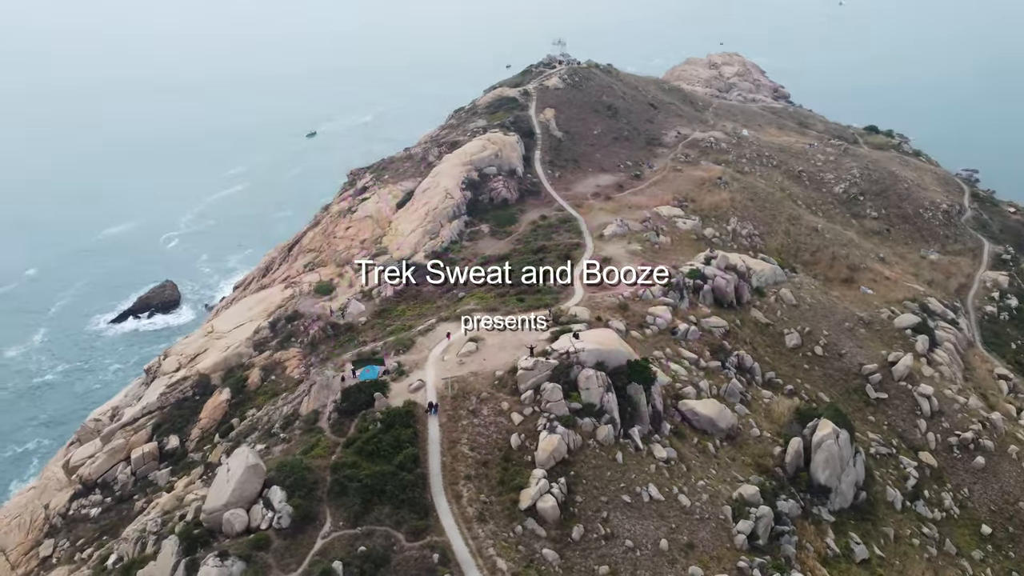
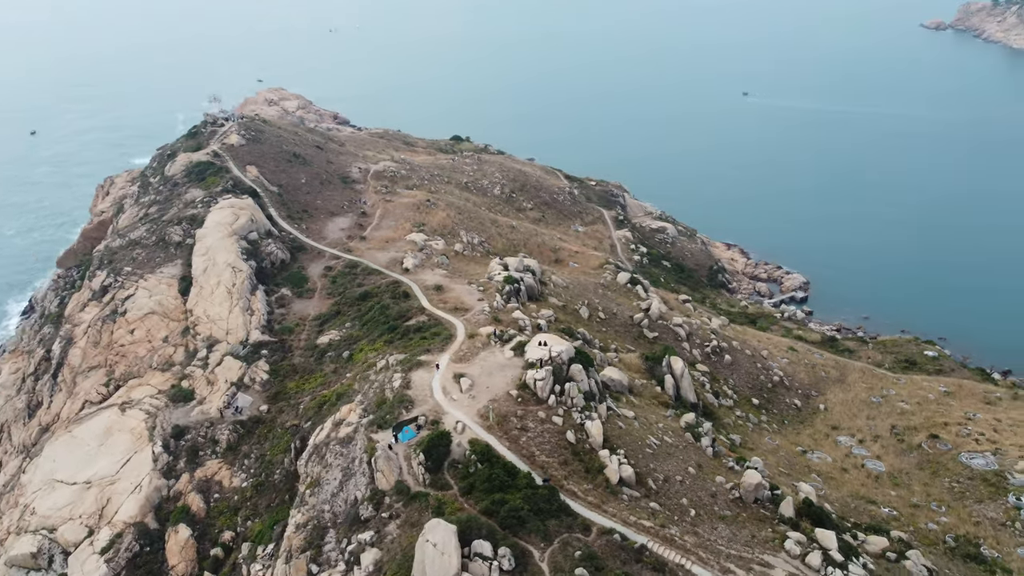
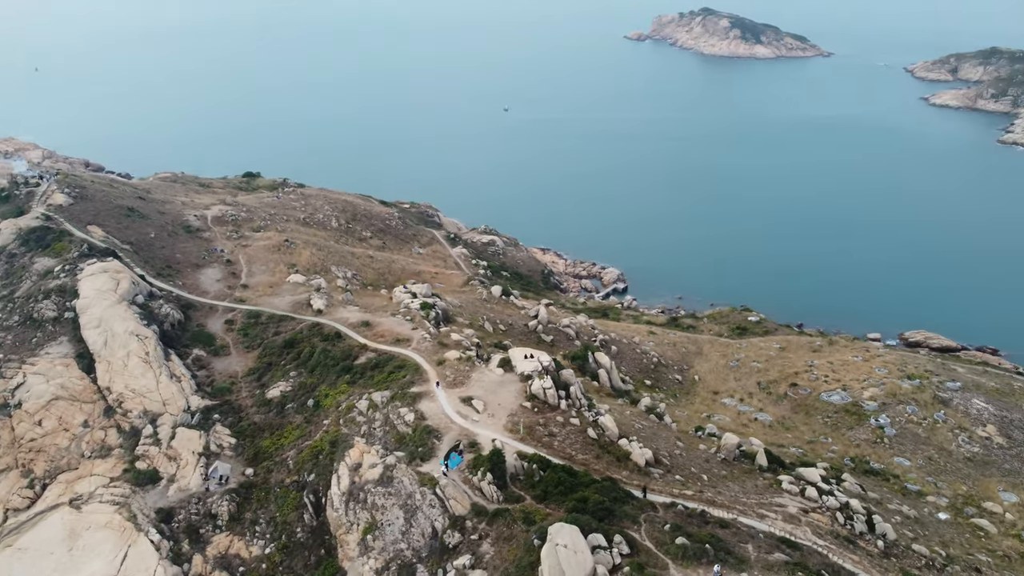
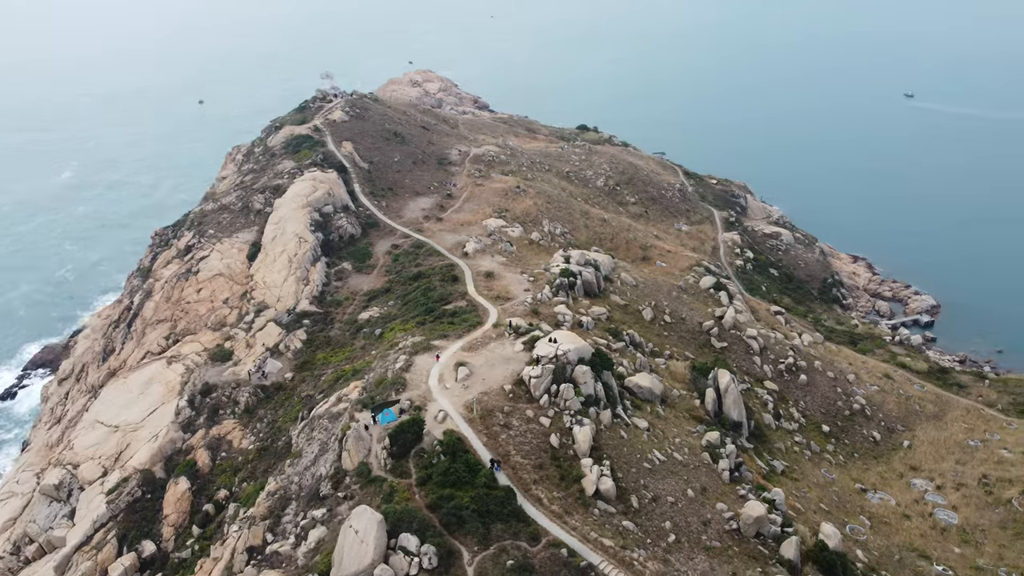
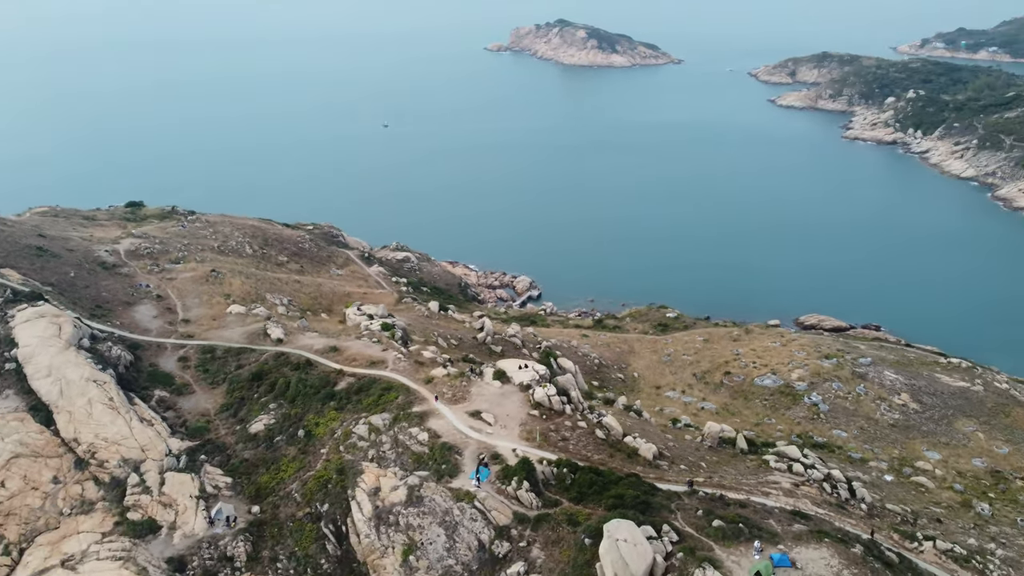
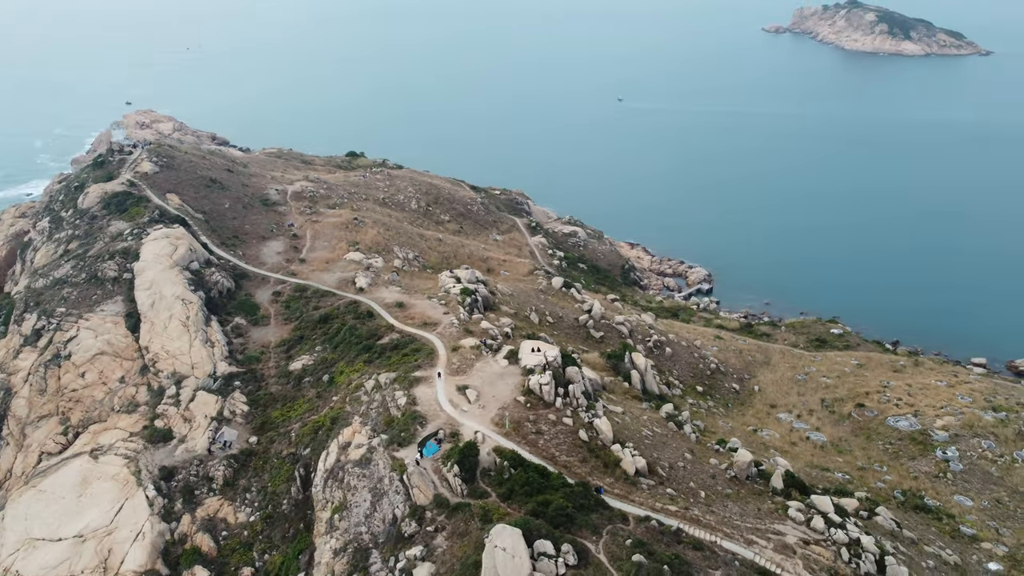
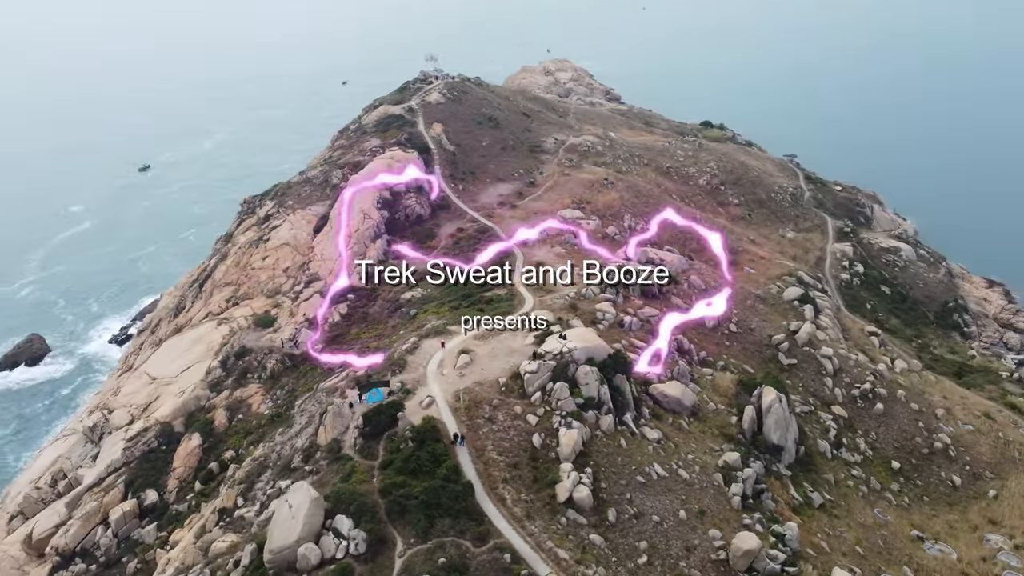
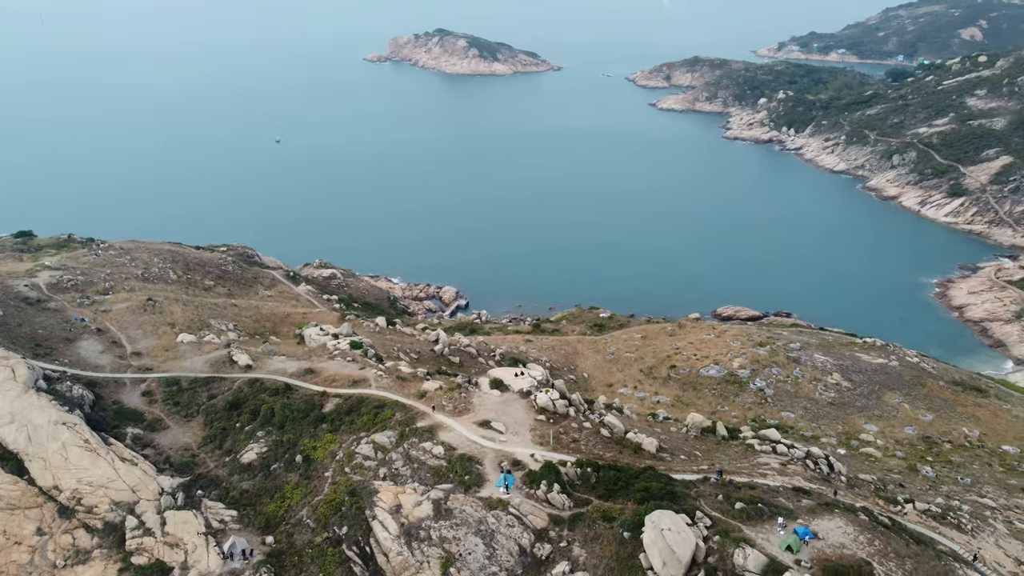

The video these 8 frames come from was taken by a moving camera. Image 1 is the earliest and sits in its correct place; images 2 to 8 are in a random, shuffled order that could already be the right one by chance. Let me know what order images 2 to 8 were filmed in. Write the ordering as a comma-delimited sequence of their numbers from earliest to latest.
7, 4, 2, 6, 3, 5, 8
